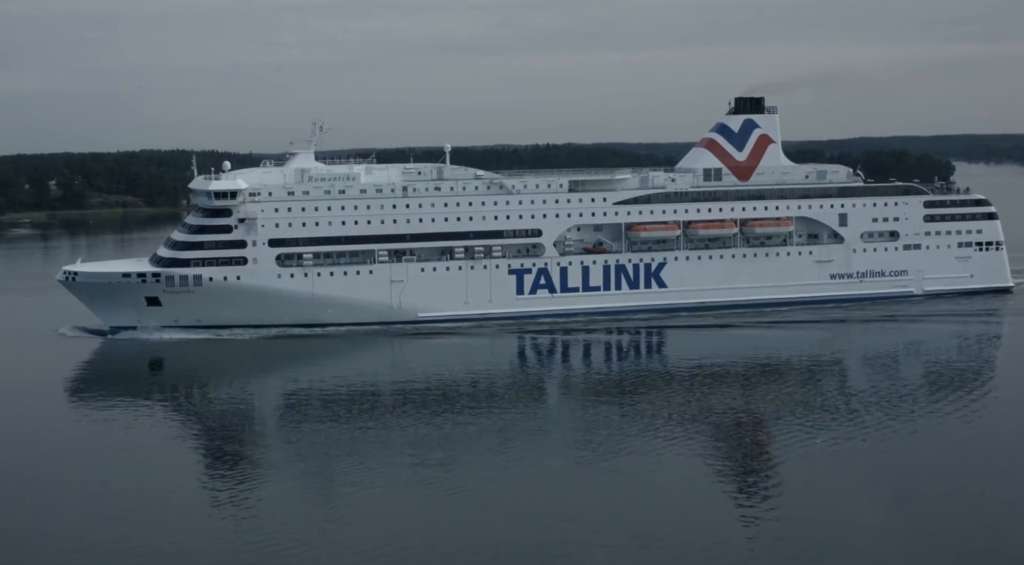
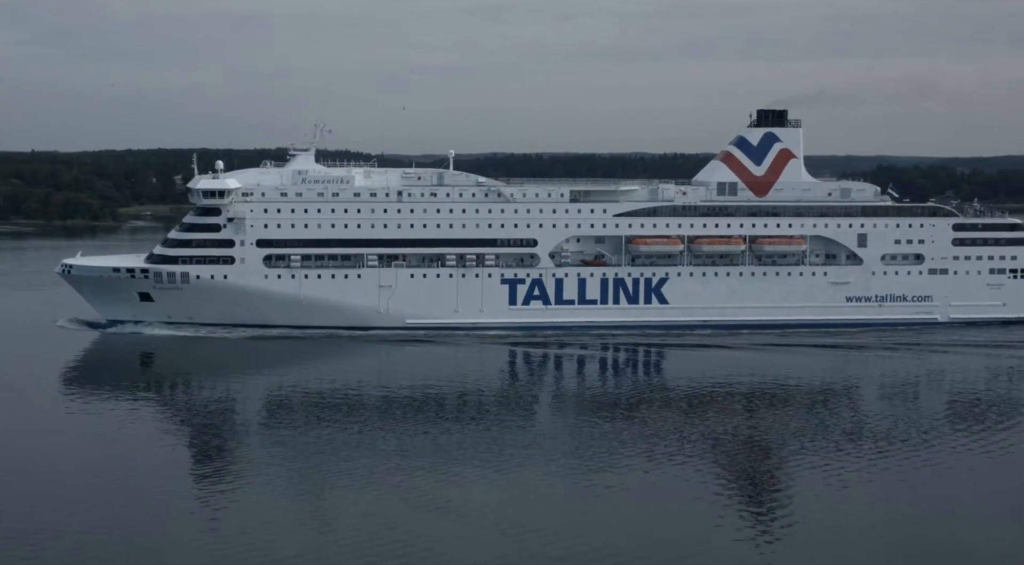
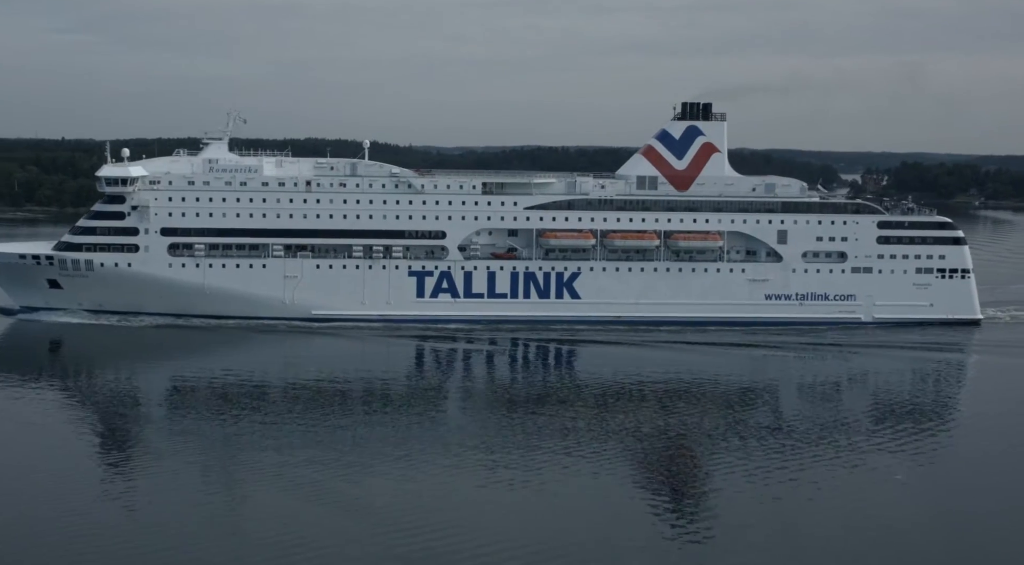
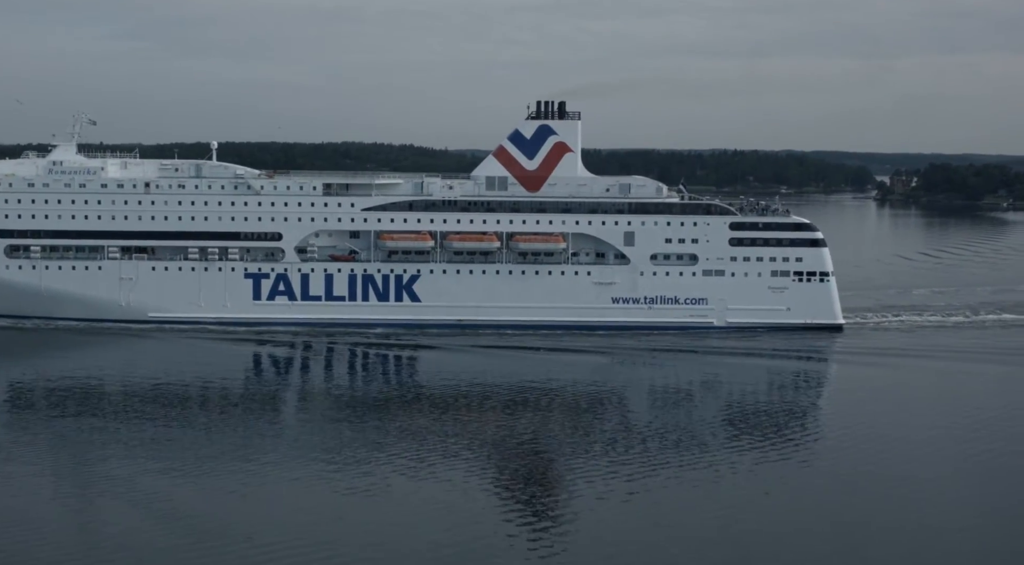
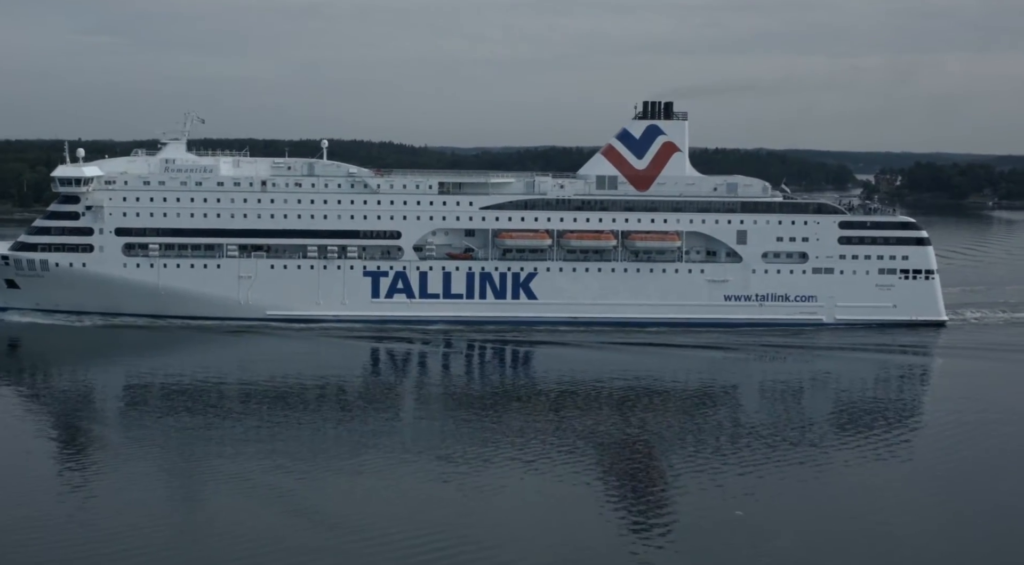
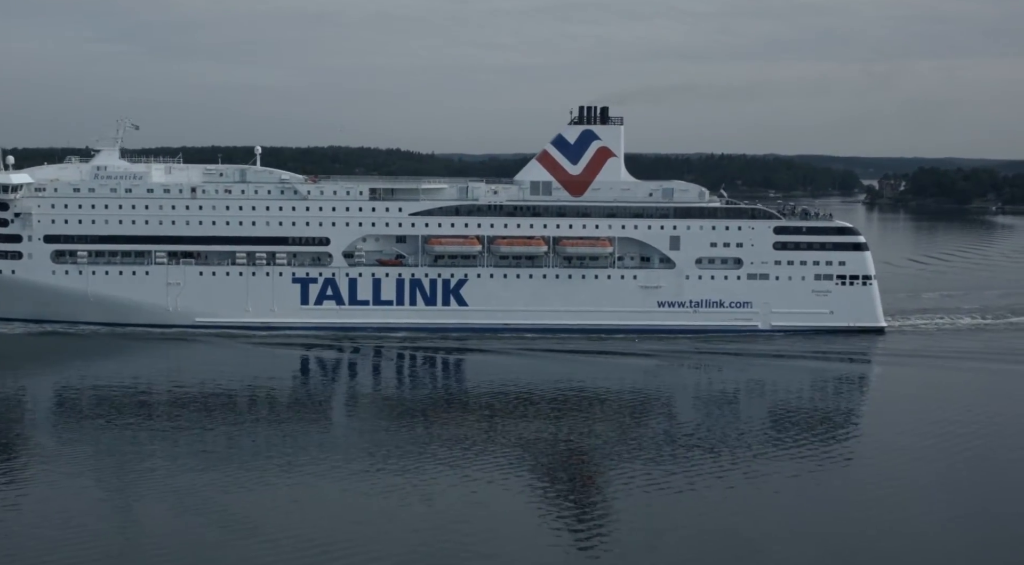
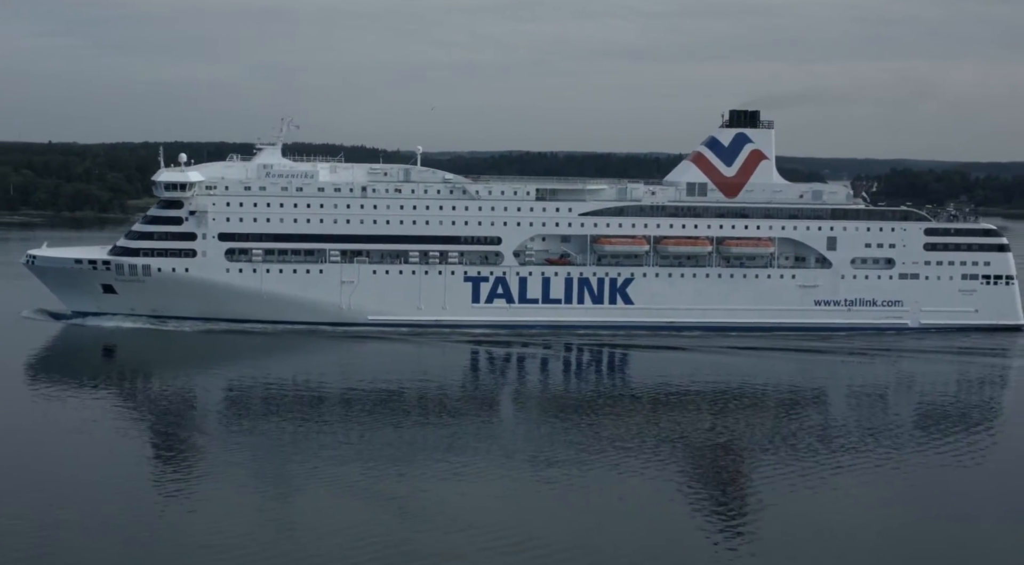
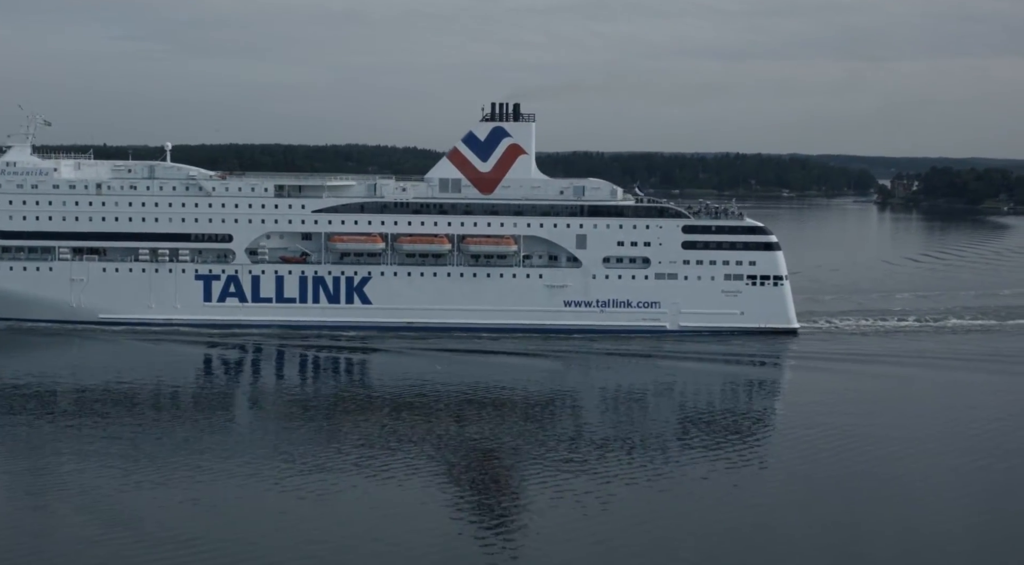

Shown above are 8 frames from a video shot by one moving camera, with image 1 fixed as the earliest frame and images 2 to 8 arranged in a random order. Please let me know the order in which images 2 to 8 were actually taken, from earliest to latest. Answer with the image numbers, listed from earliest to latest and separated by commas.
2, 7, 3, 5, 6, 4, 8
